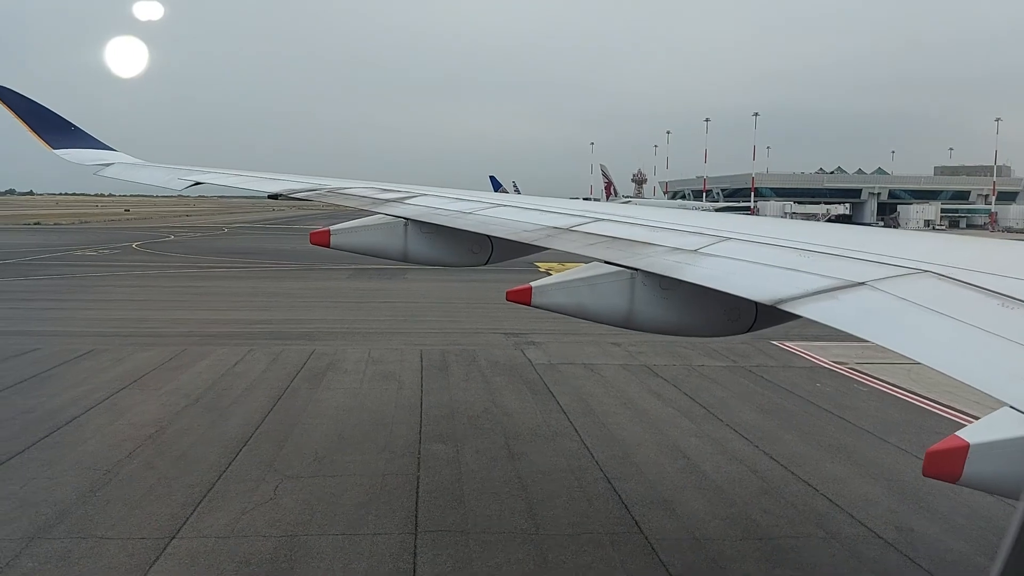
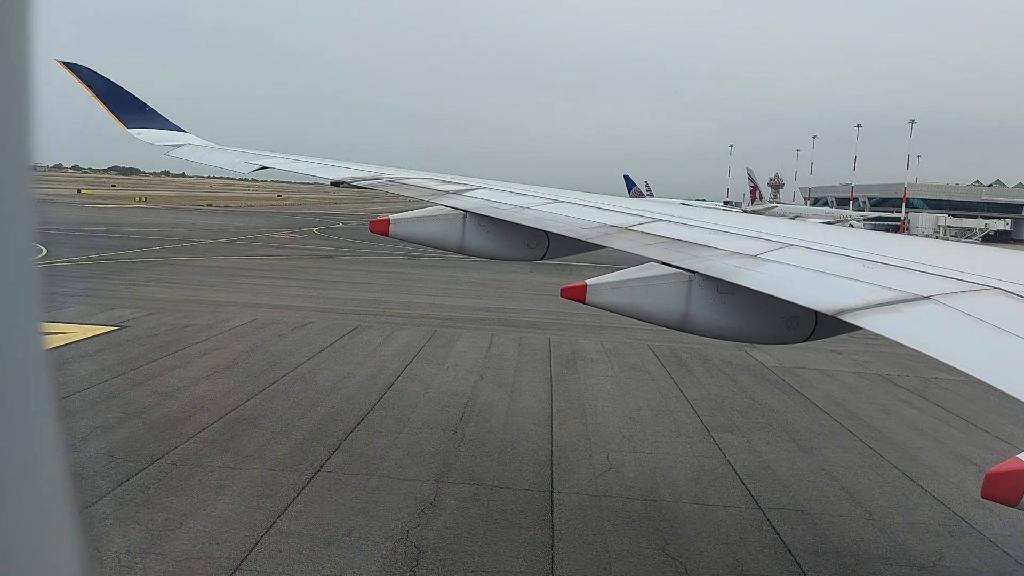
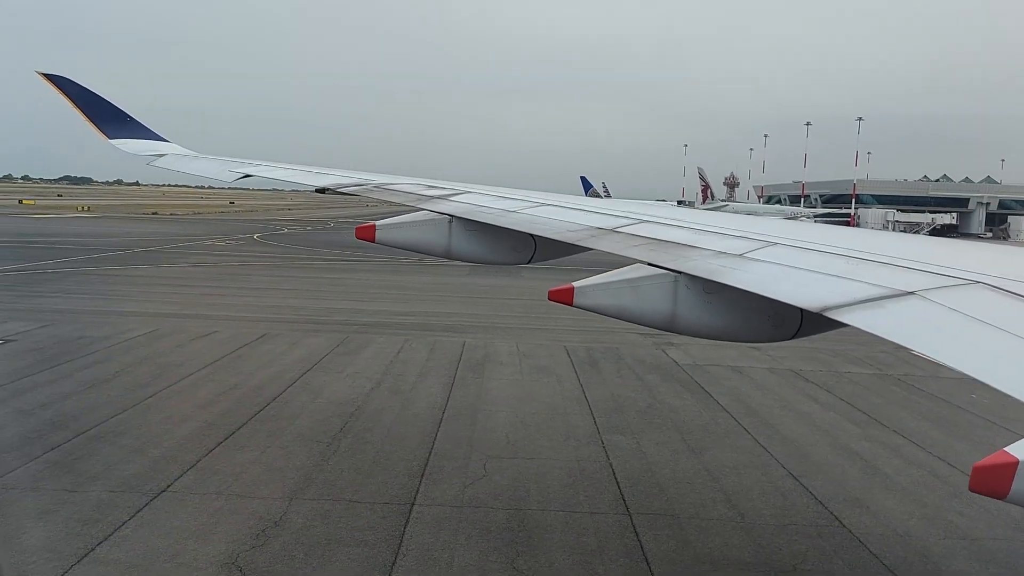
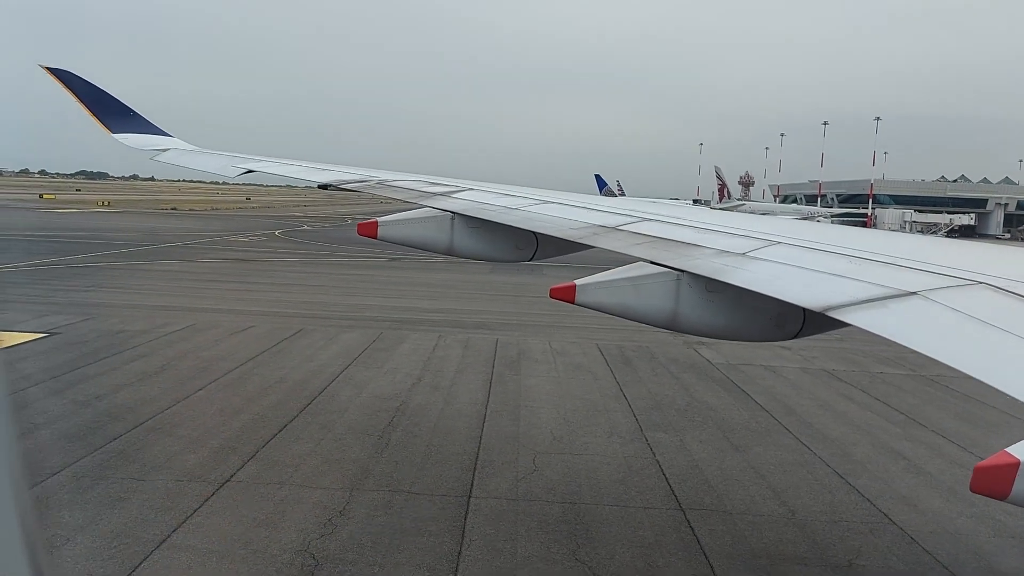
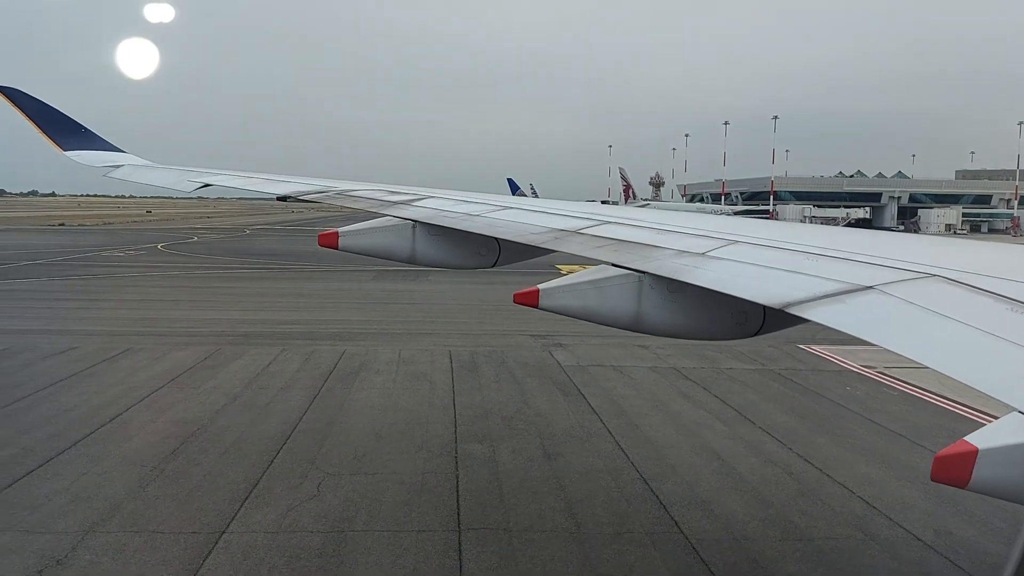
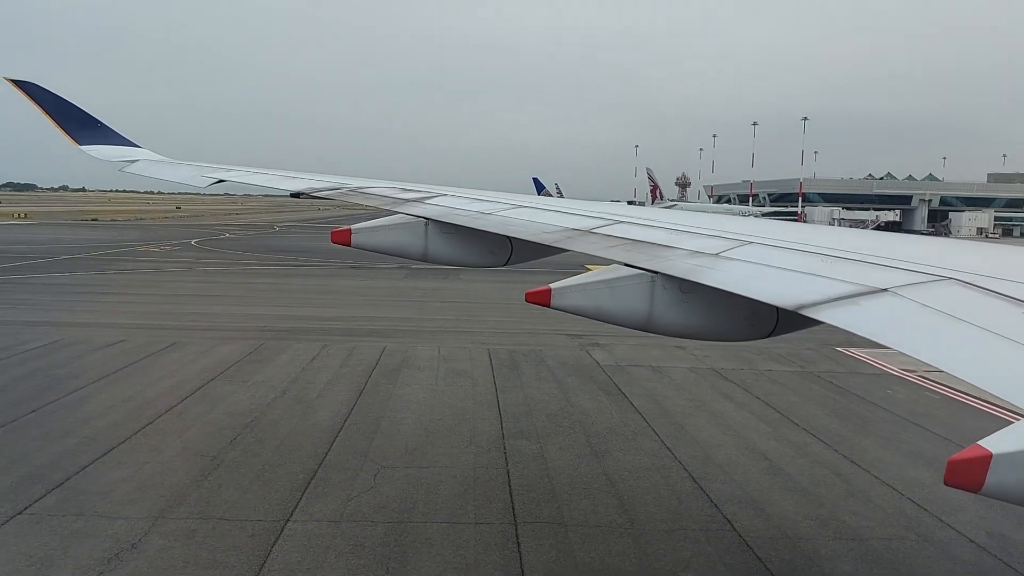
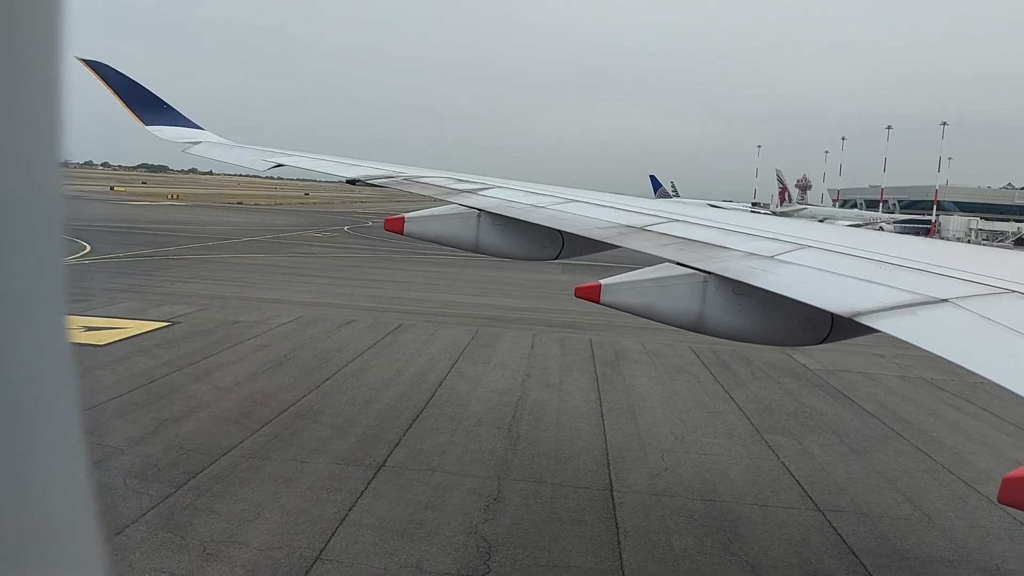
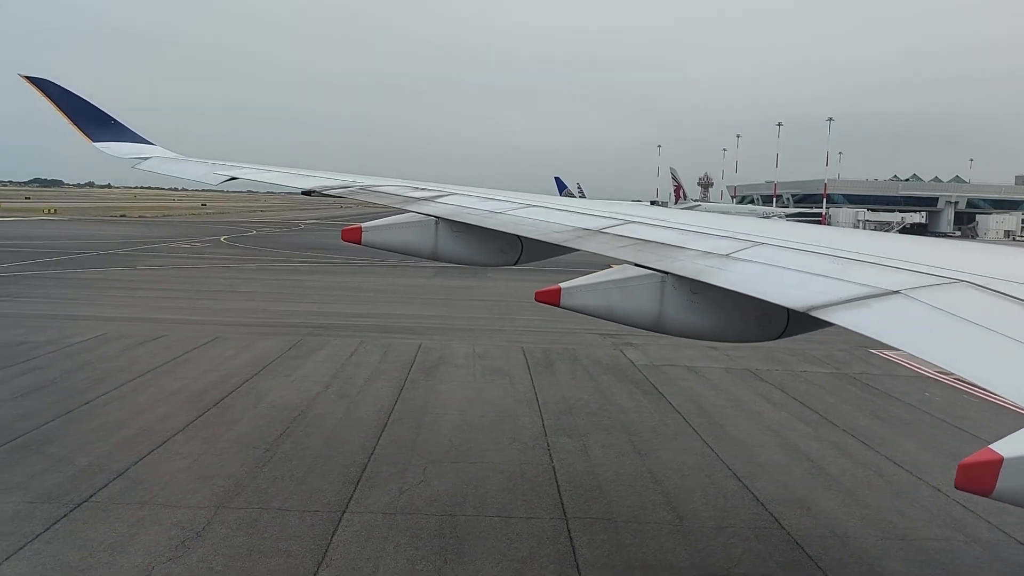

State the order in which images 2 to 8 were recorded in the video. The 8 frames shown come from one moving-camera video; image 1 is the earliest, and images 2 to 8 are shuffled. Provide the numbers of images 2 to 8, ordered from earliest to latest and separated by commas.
5, 6, 8, 3, 4, 2, 7
